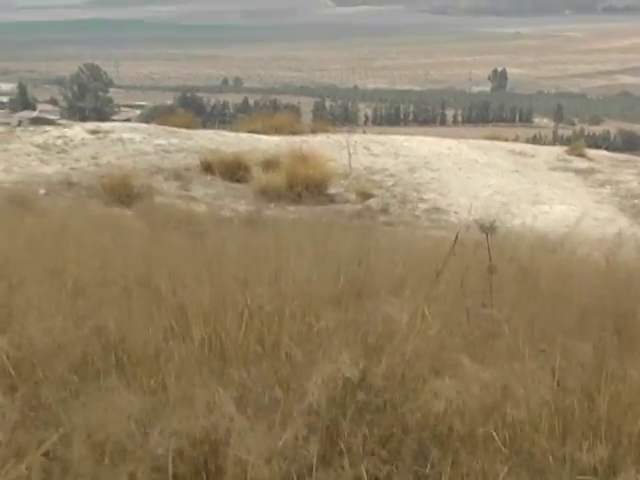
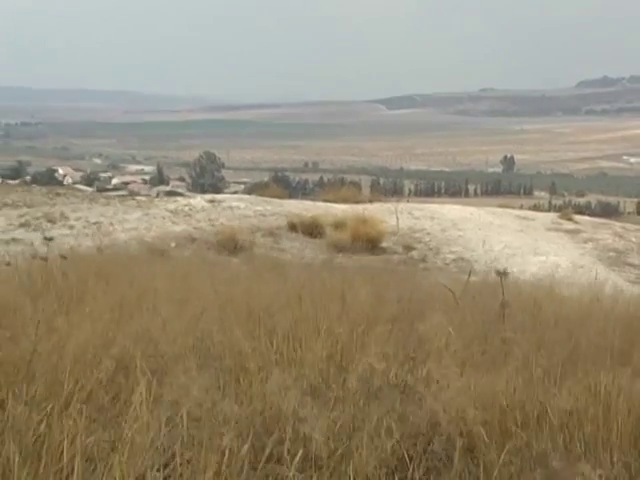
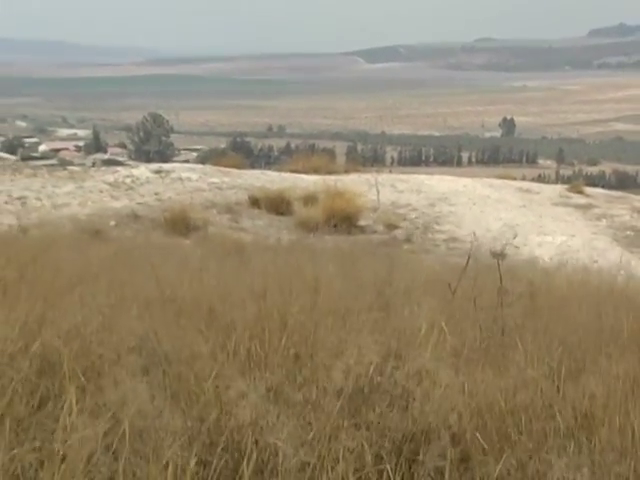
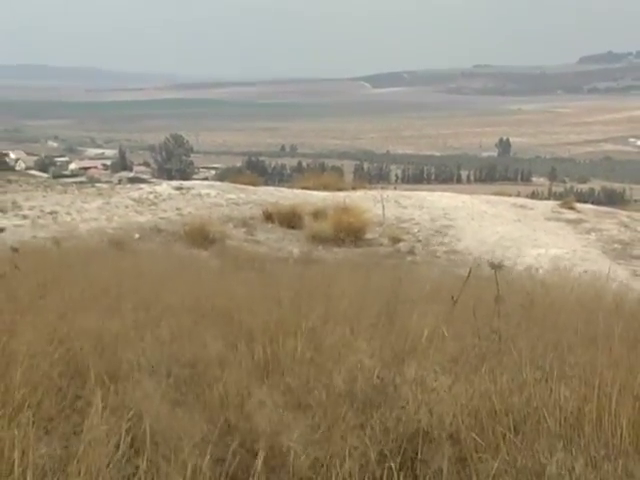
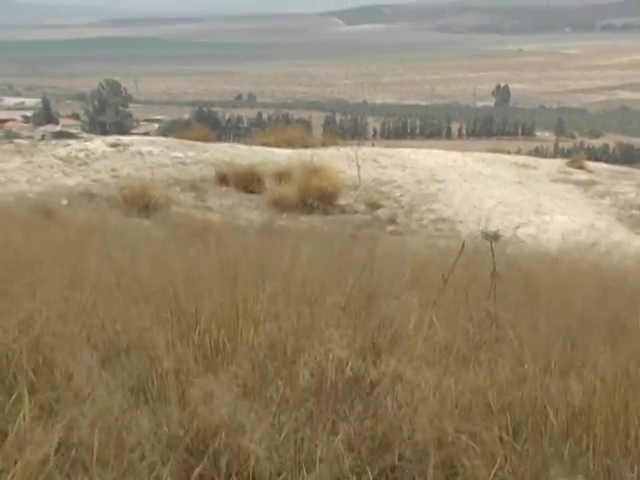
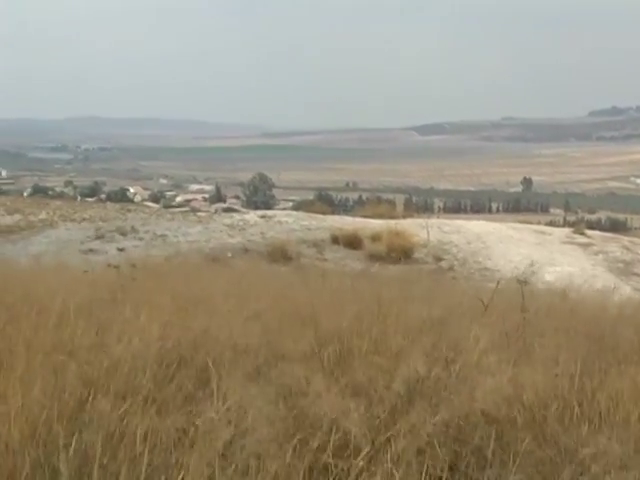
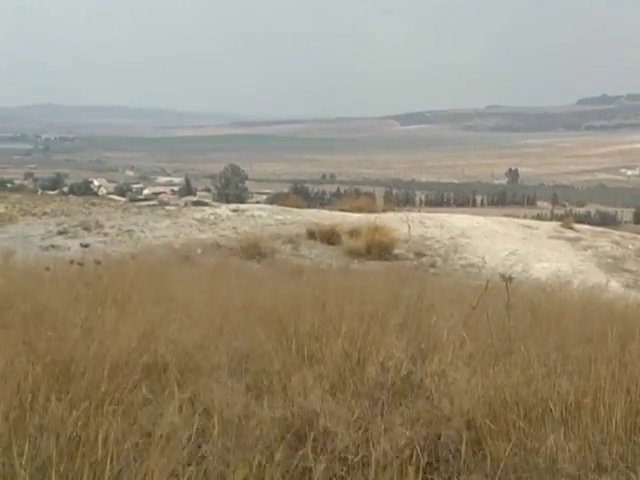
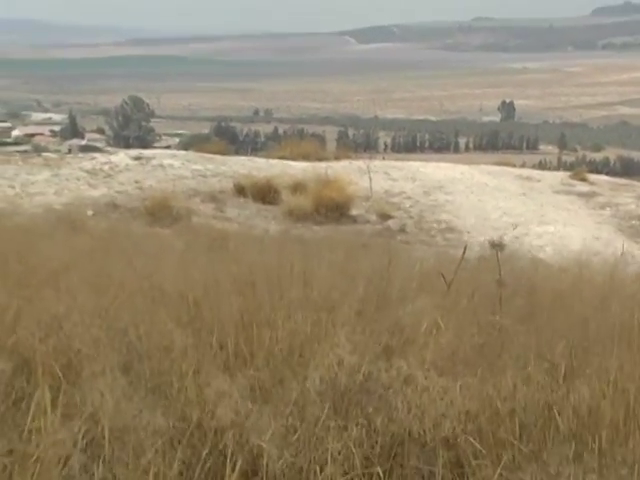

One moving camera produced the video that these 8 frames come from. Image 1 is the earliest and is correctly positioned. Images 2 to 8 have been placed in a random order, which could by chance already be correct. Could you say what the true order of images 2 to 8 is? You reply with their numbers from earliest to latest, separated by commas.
5, 8, 3, 4, 2, 7, 6
